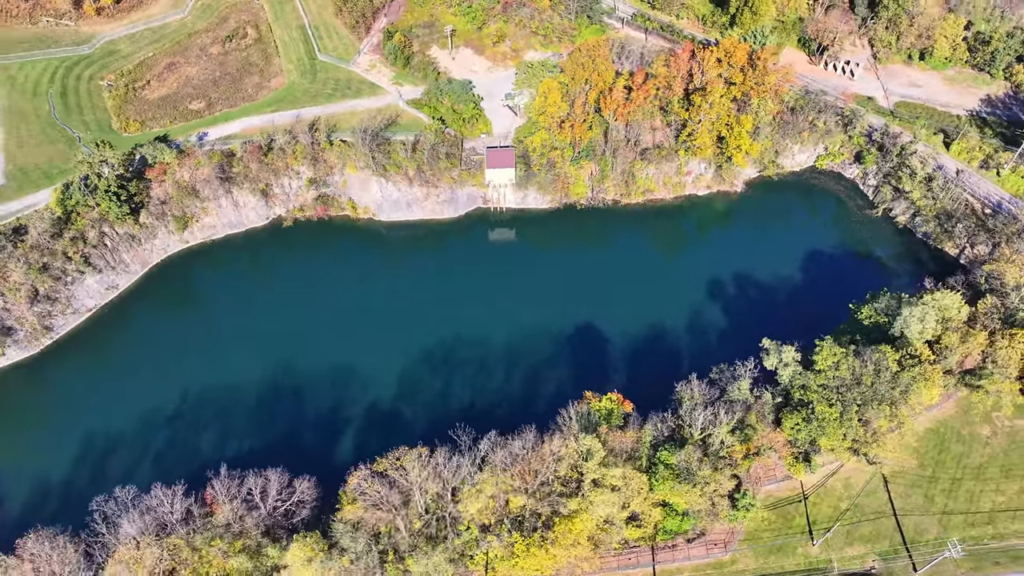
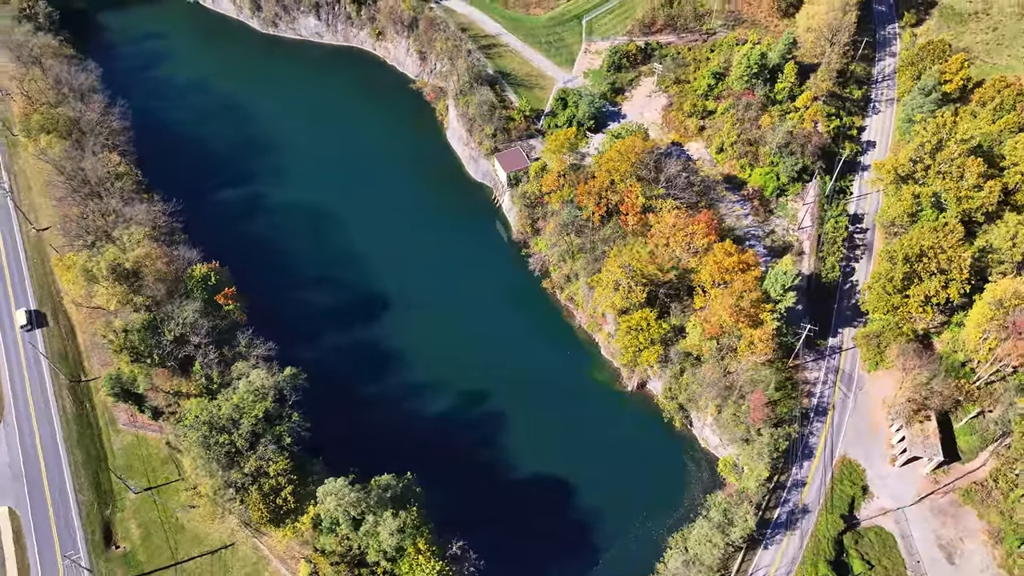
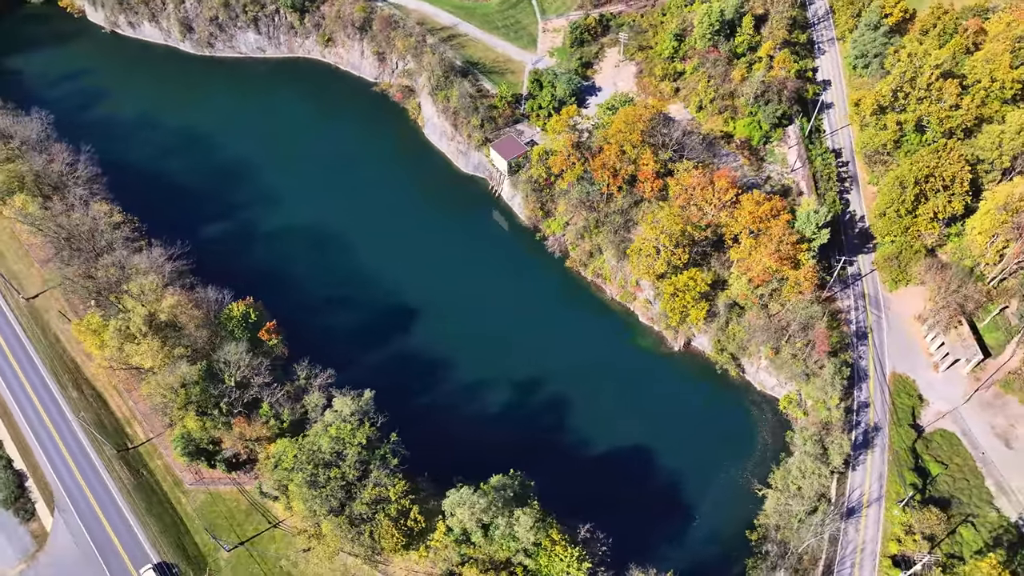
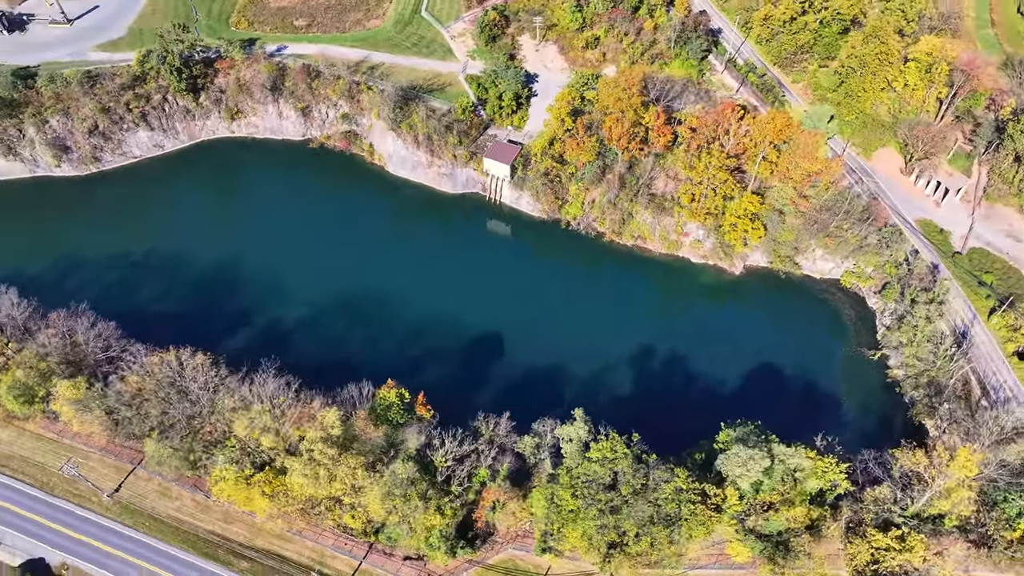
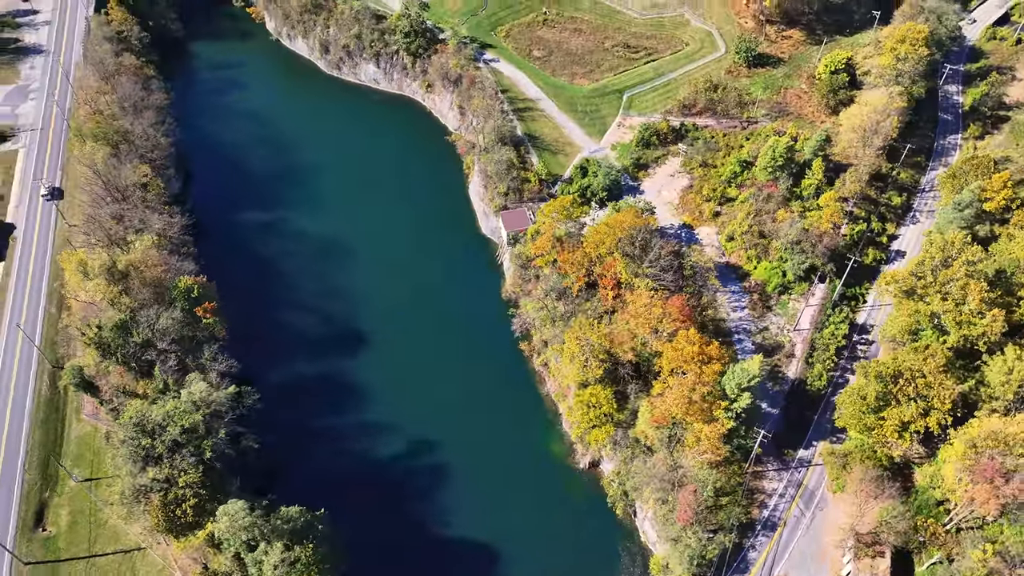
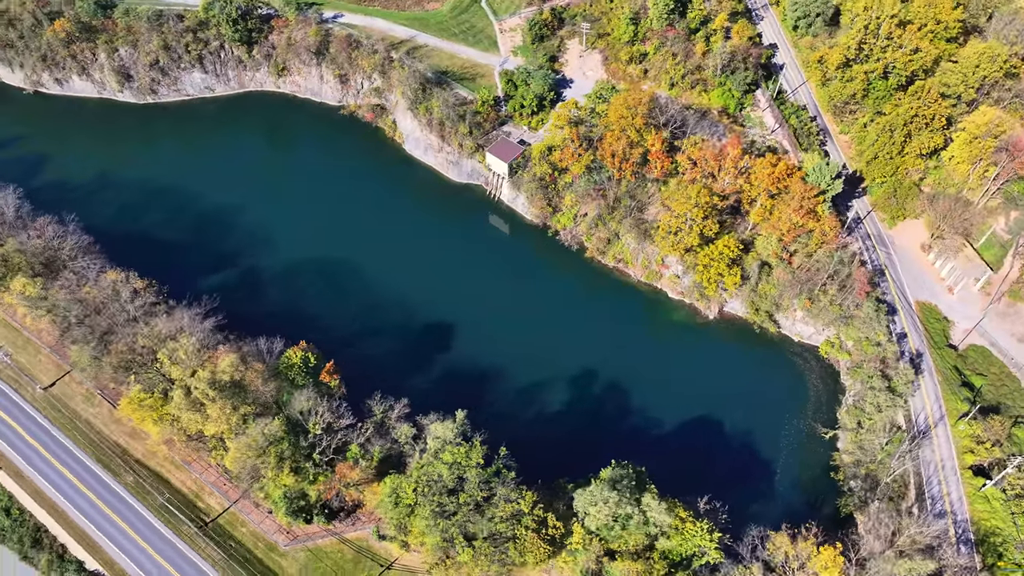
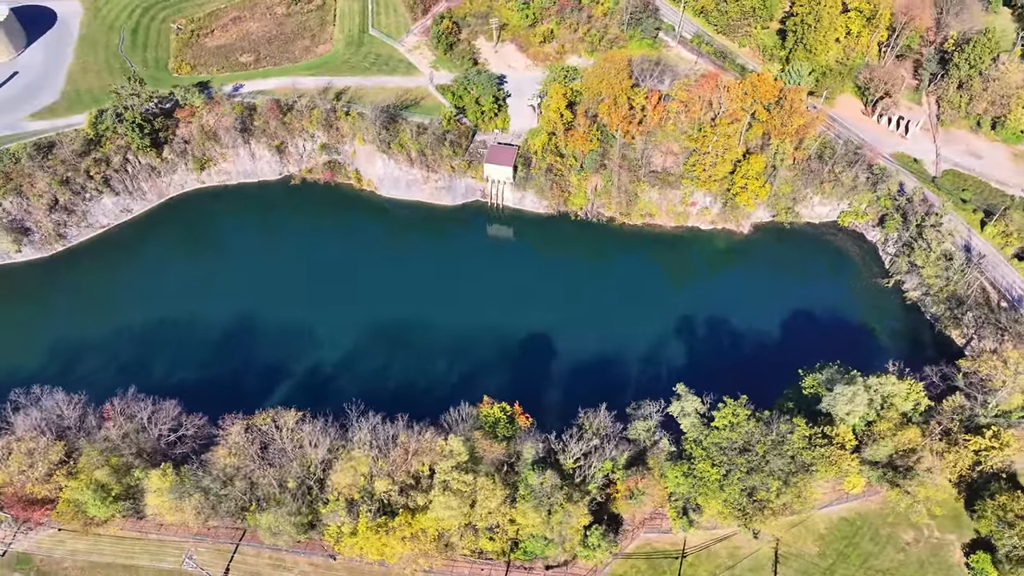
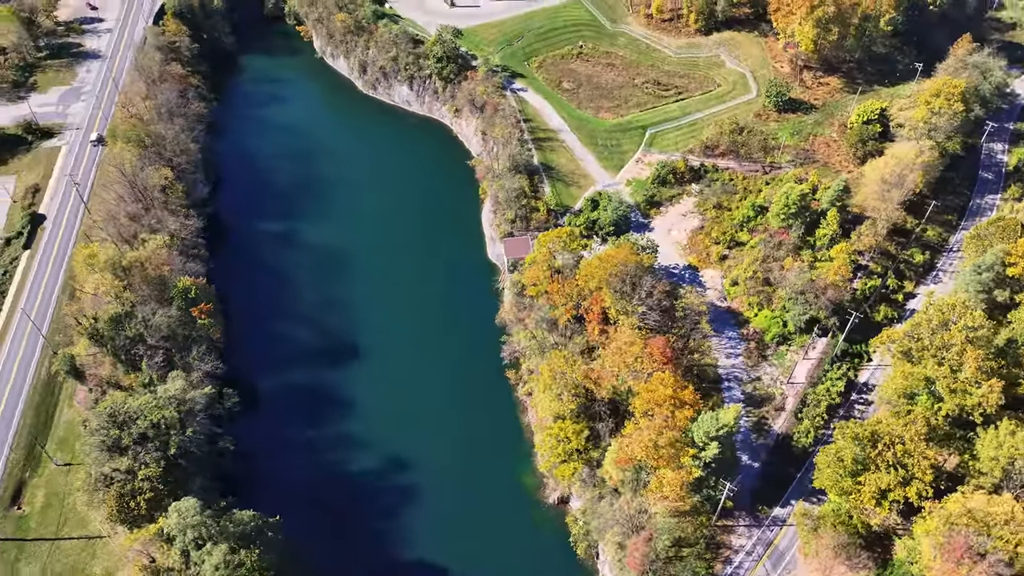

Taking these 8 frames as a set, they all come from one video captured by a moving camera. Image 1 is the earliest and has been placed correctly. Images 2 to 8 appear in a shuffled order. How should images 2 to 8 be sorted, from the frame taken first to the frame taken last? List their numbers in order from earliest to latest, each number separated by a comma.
7, 4, 6, 3, 2, 5, 8
